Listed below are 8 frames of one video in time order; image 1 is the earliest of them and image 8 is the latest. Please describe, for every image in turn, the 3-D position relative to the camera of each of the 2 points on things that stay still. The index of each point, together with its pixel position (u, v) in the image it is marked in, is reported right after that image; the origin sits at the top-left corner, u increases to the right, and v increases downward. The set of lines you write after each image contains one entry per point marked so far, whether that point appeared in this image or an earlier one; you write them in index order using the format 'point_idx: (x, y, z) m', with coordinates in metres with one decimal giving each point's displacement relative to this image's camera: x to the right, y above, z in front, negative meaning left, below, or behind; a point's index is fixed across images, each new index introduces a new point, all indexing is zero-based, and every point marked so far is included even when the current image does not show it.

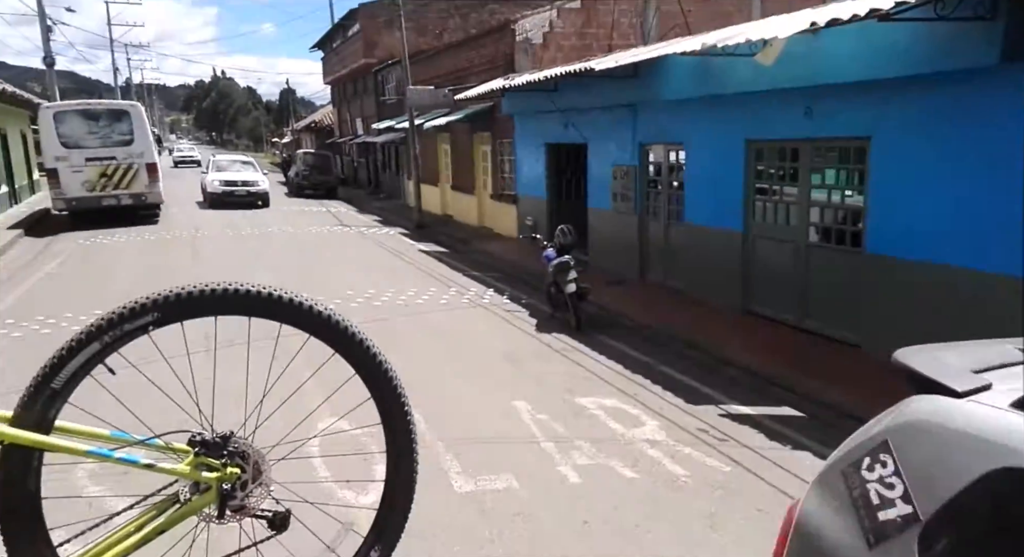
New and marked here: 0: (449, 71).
0: (-1.7, +5.3, +19.1) m
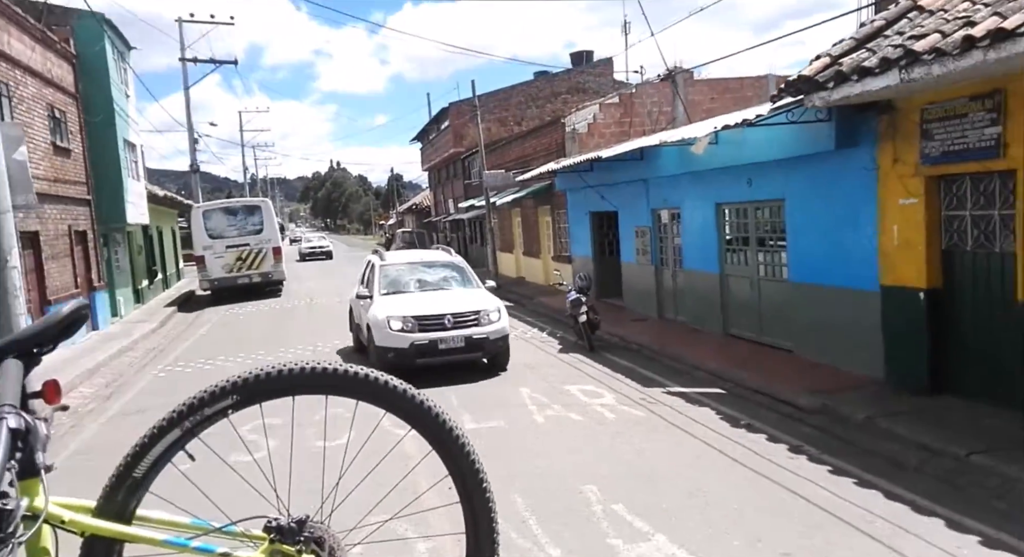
0: (+0.2, +3.7, +22.5) m
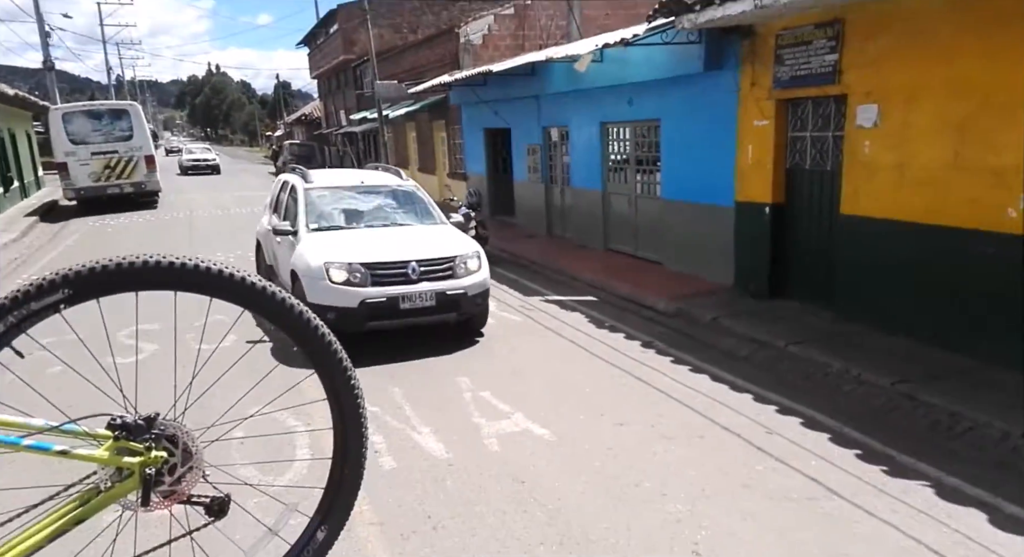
0: (-2.9, +6.2, +22.2) m
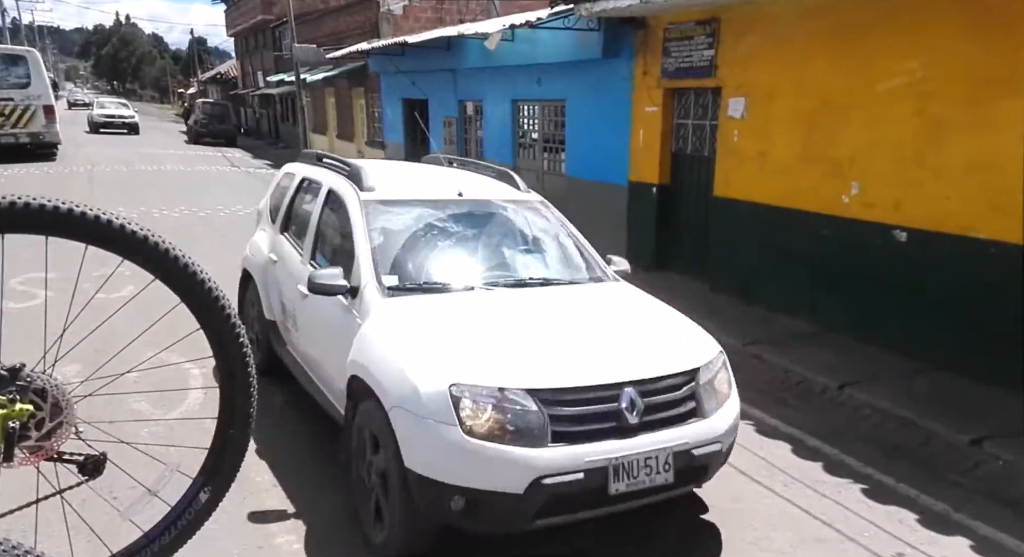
0: (-5.2, +7.2, +22.1) m
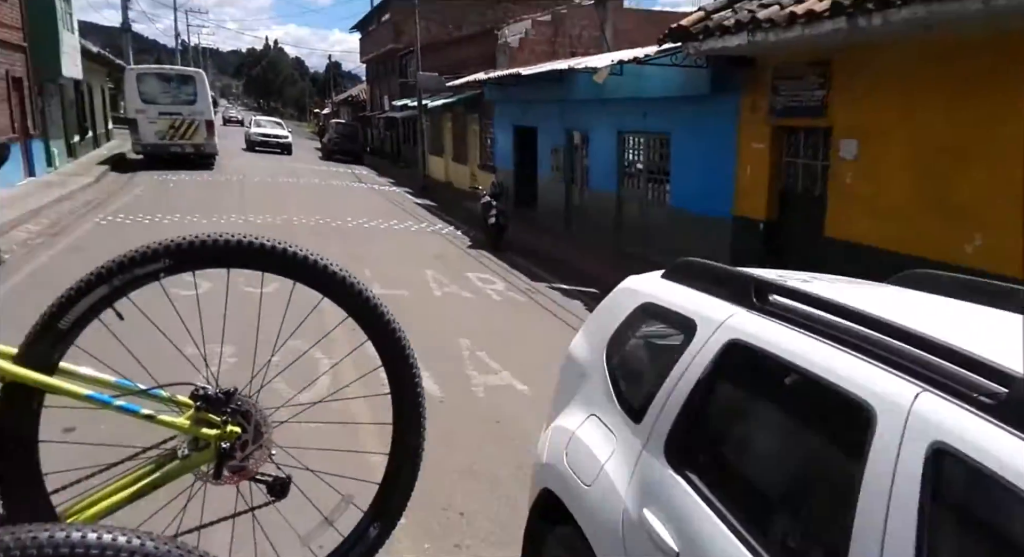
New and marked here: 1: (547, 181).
0: (-1.8, +6.6, +22.9) m
1: (+0.7, +2.0, +15.5) m
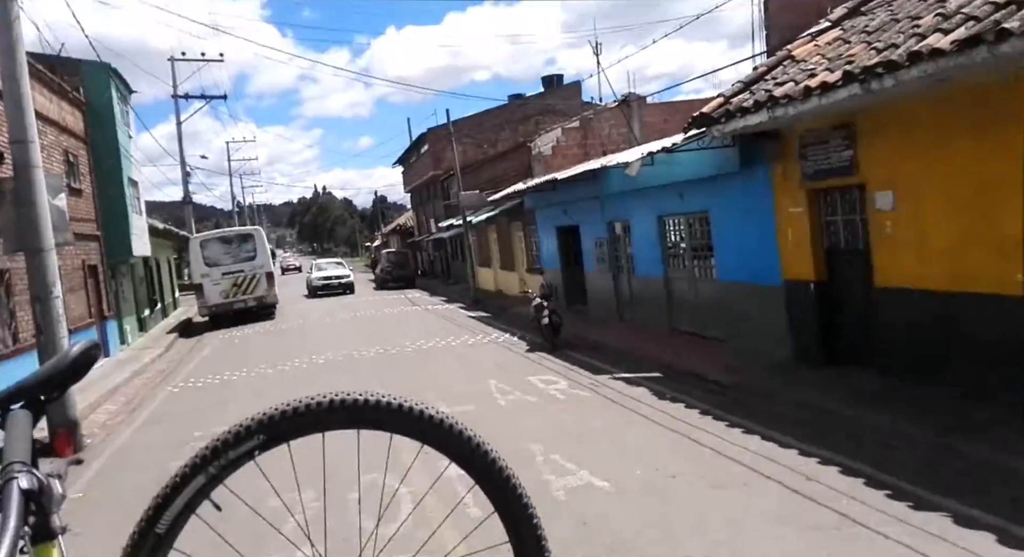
0: (-0.7, +3.3, +24.1) m
1: (+1.7, +0.1, +16.0) m
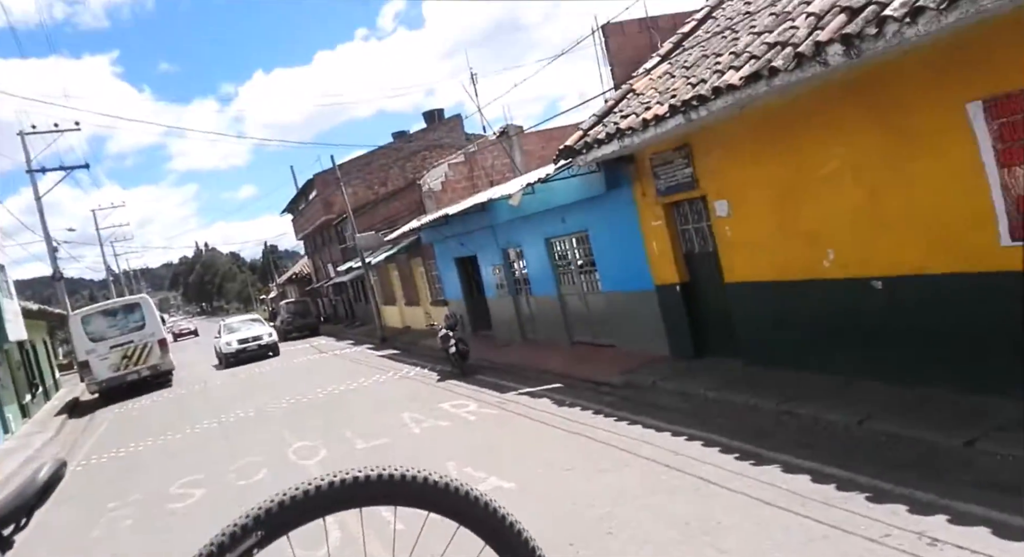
0: (-4.1, +2.1, +24.8) m
1: (-0.4, -0.5, +16.9) m
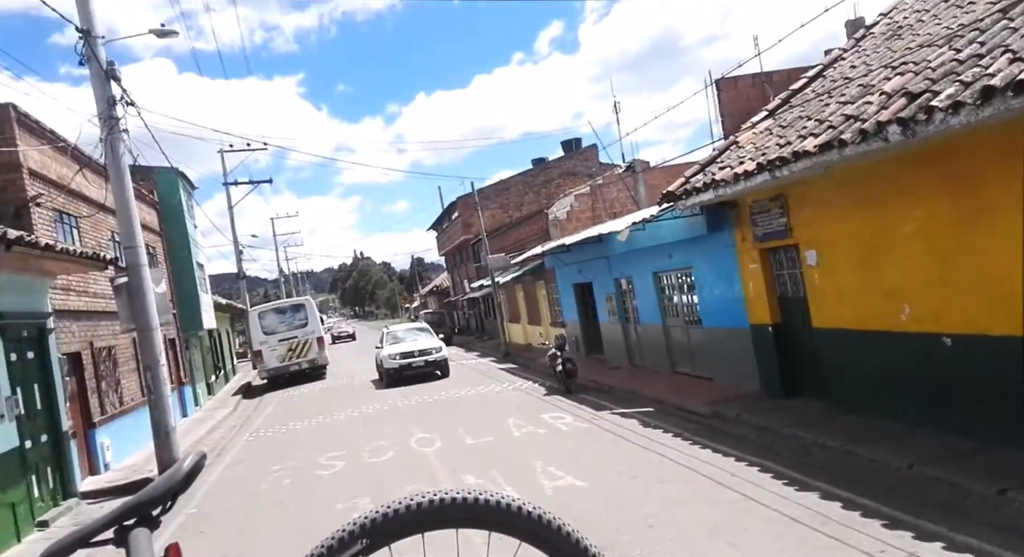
0: (+0.2, +1.4, +26.3) m
1: (+2.3, -1.1, +17.9) m
